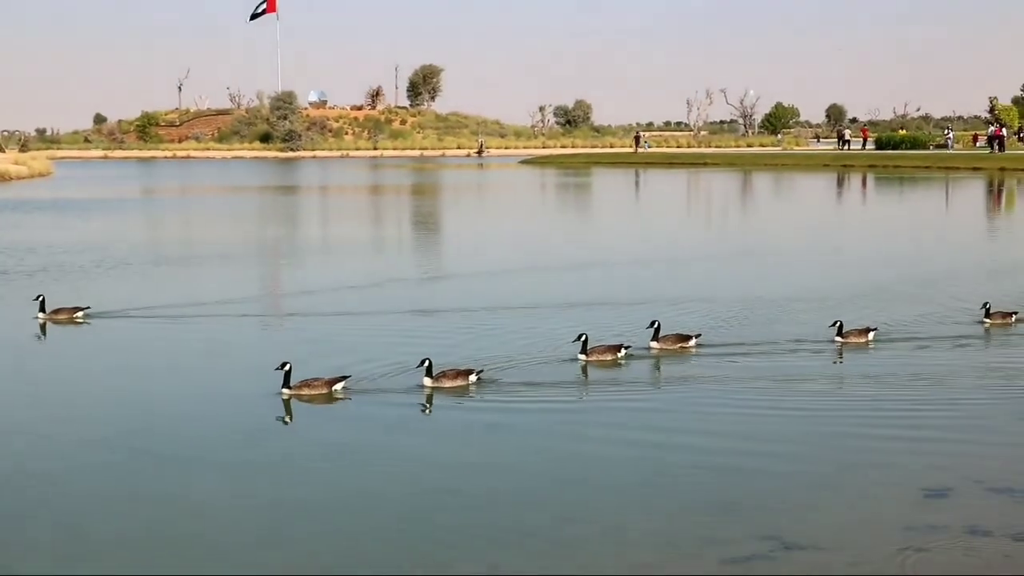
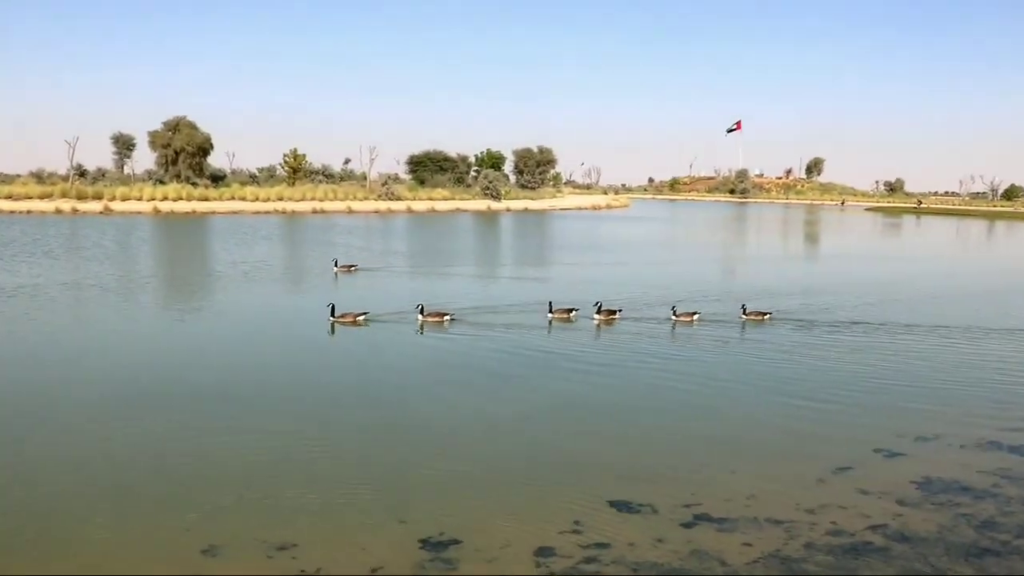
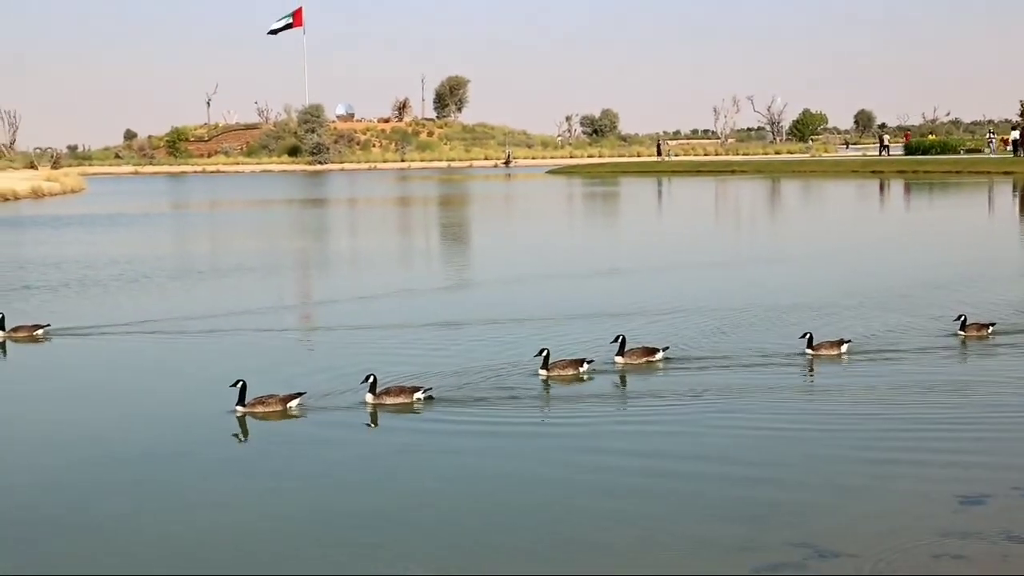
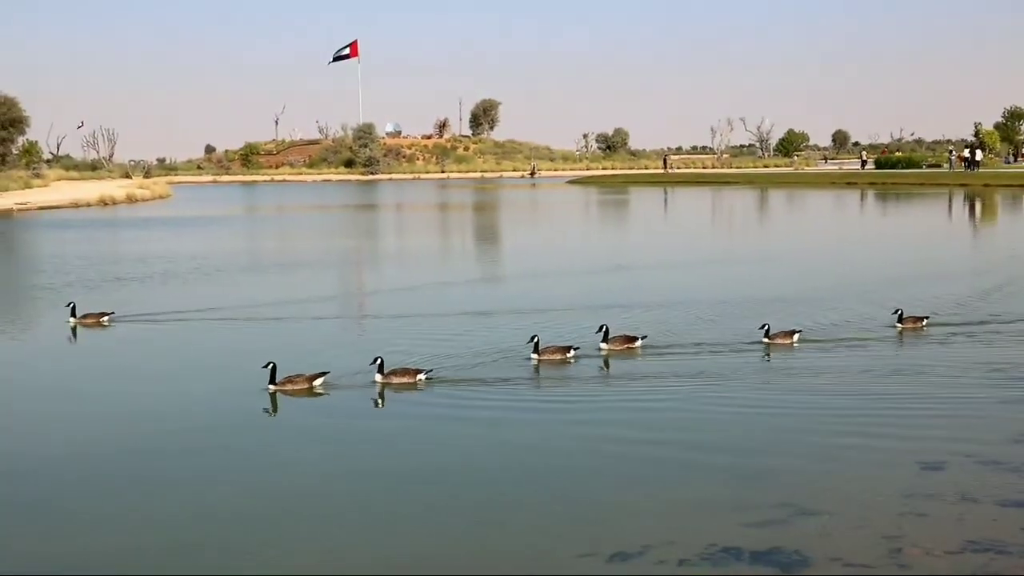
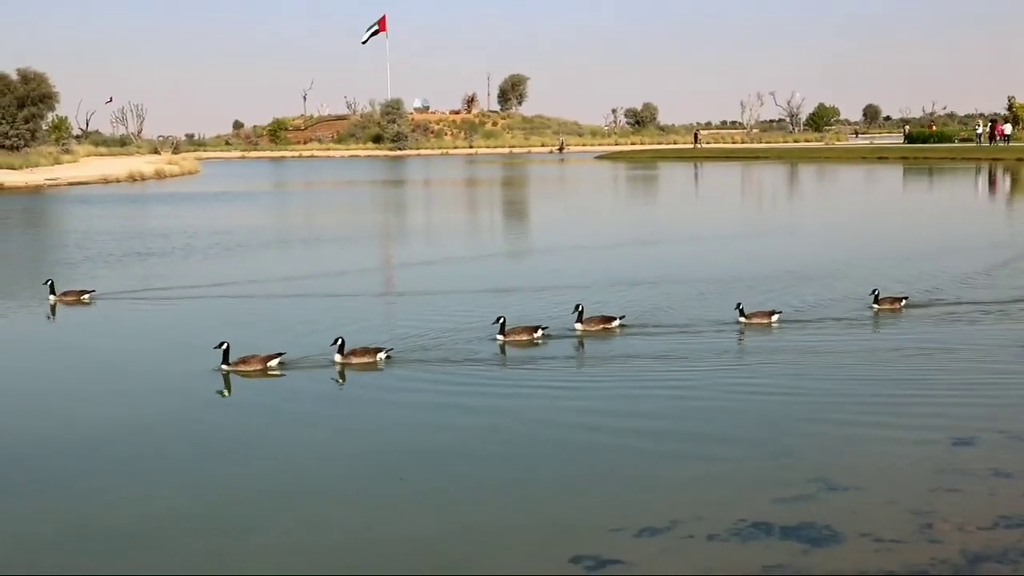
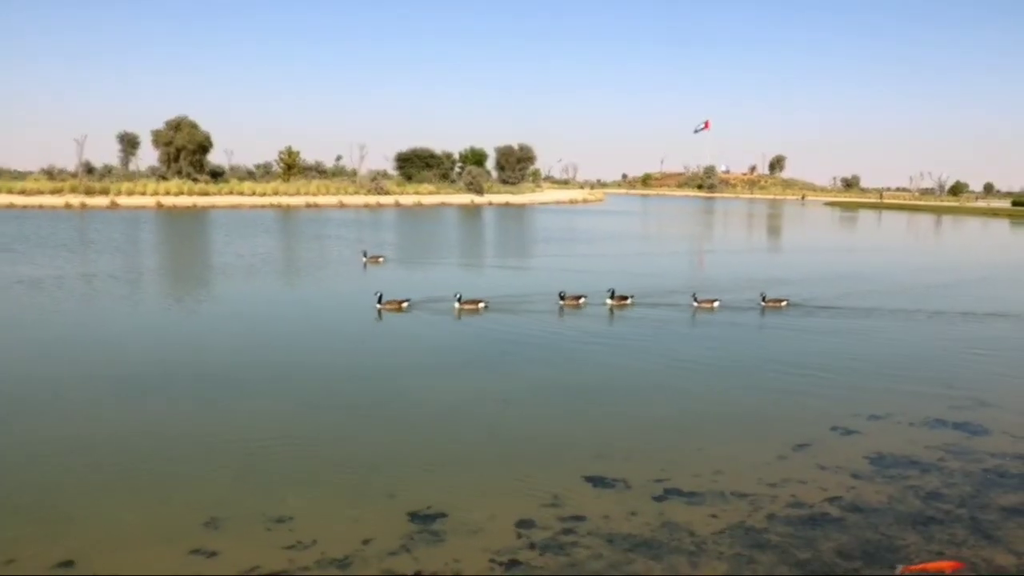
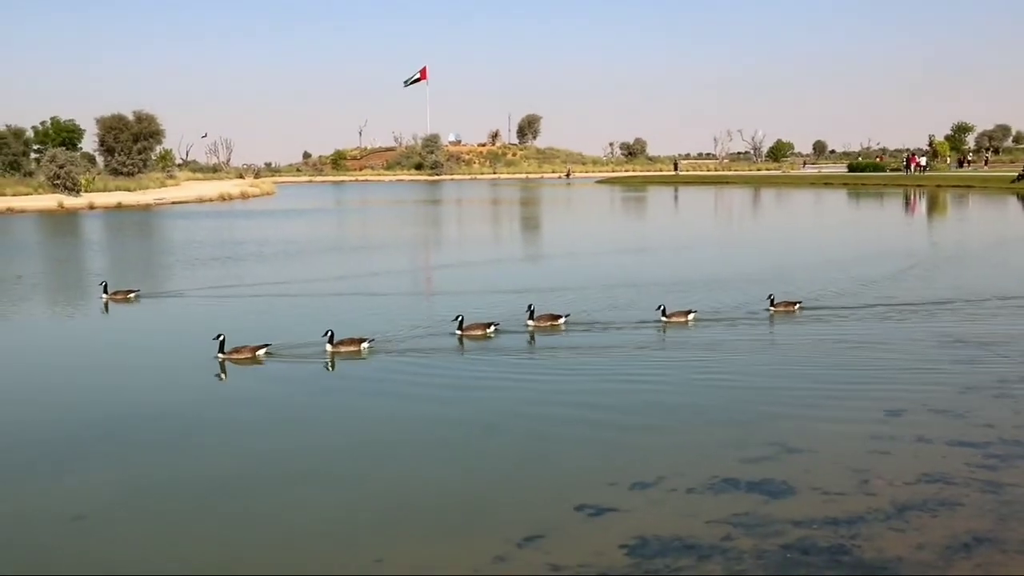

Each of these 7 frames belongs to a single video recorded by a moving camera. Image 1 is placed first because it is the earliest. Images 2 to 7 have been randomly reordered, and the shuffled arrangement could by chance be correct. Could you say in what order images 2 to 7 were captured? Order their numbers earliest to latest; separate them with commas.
3, 4, 5, 7, 6, 2
